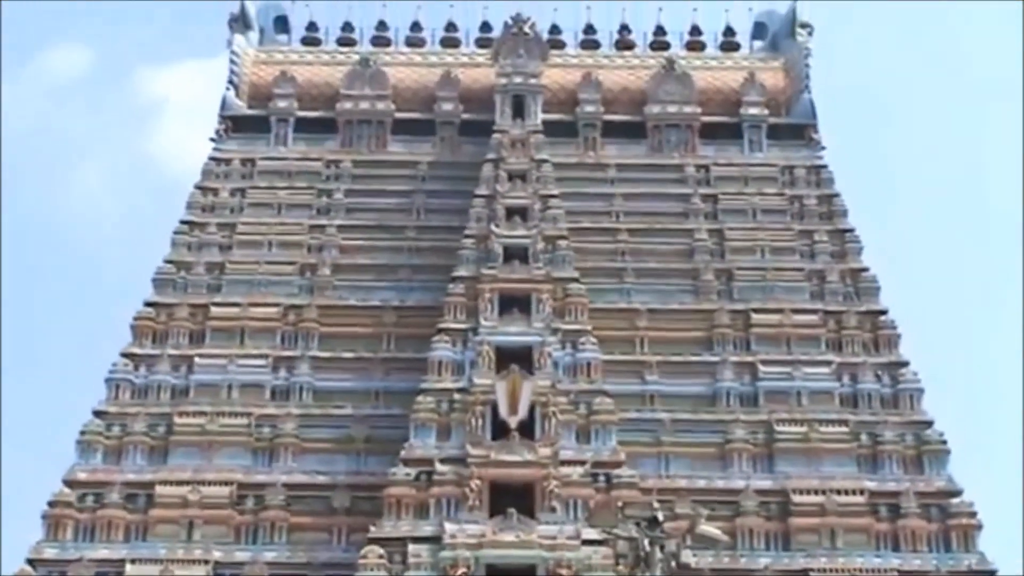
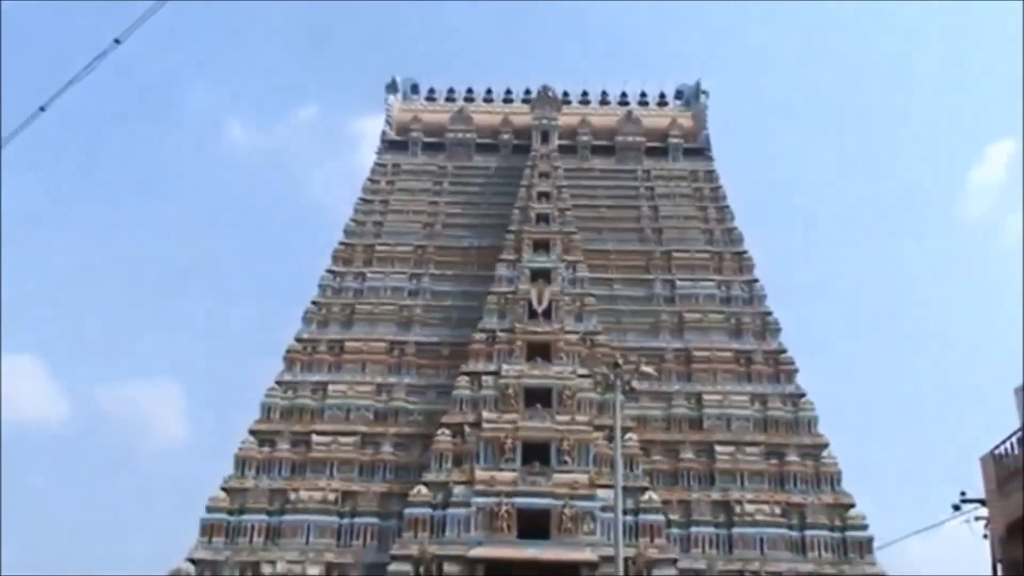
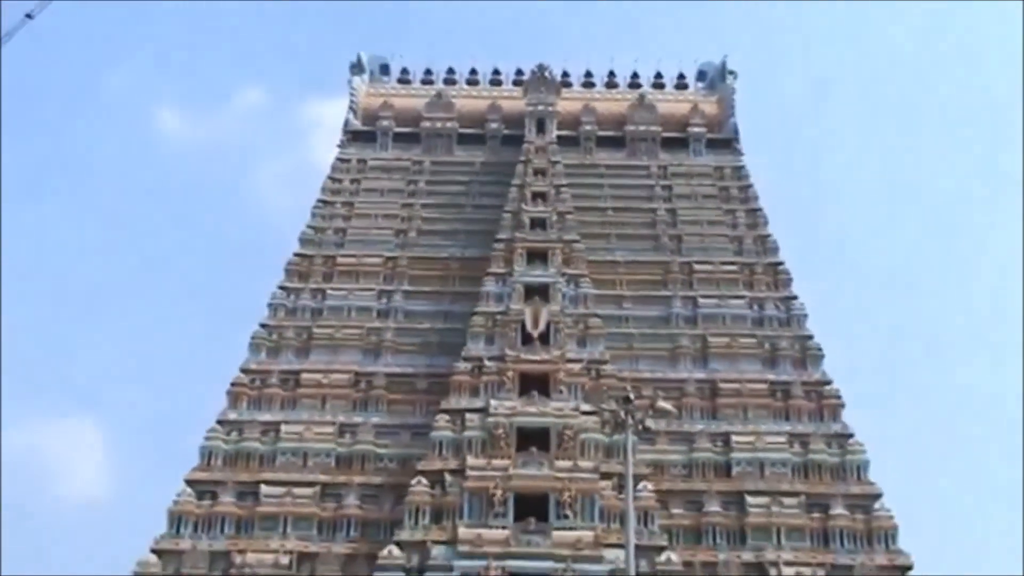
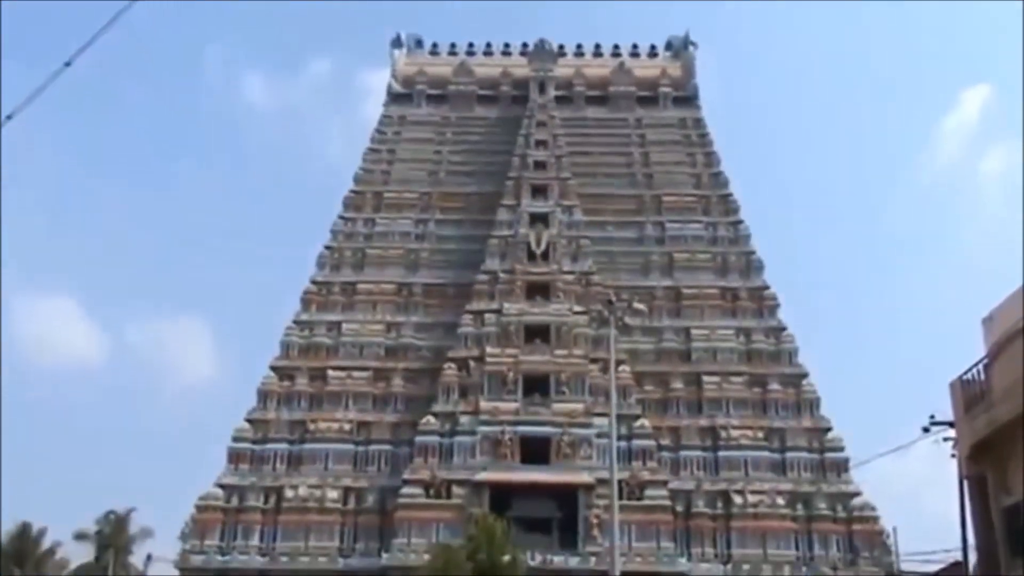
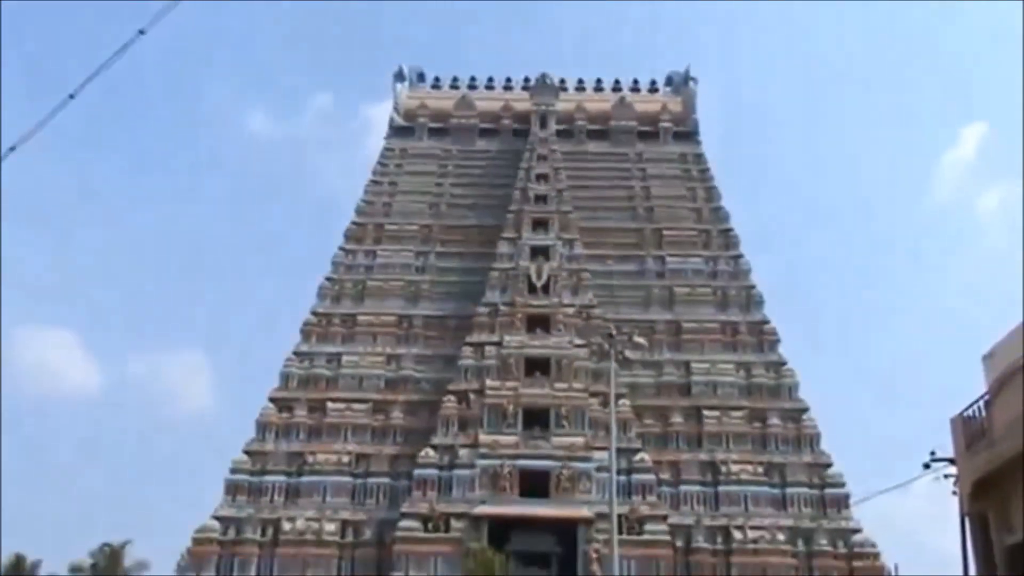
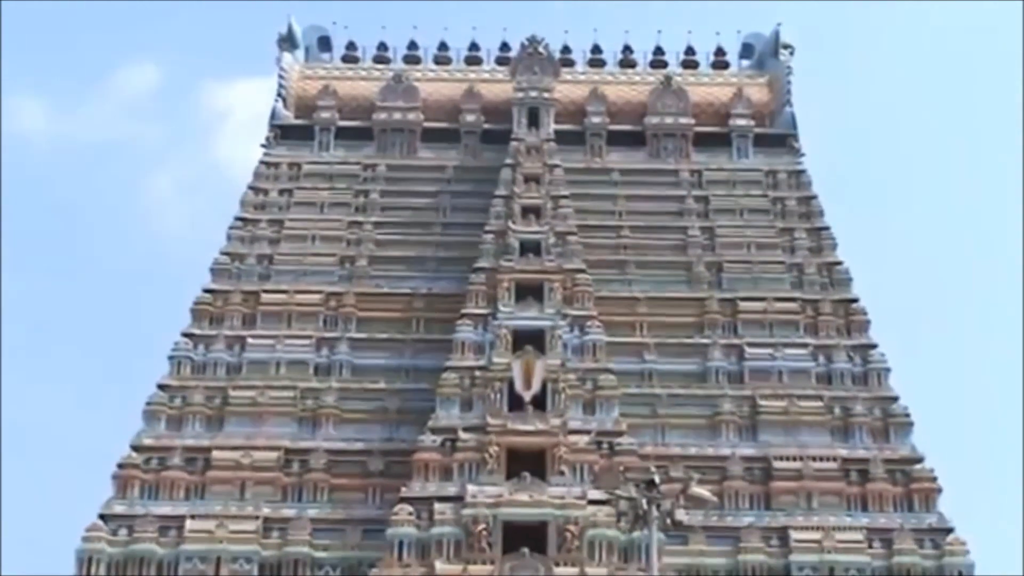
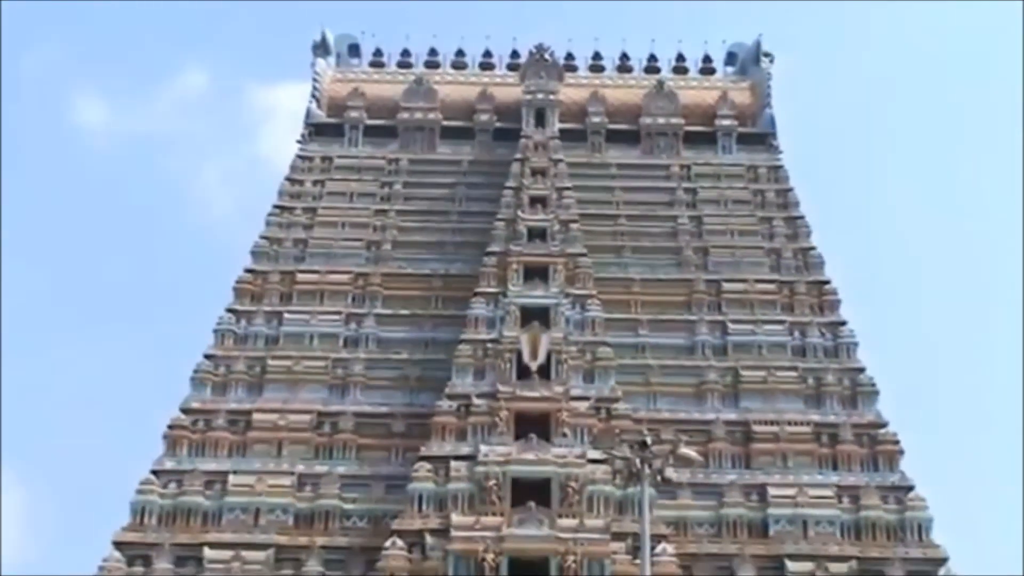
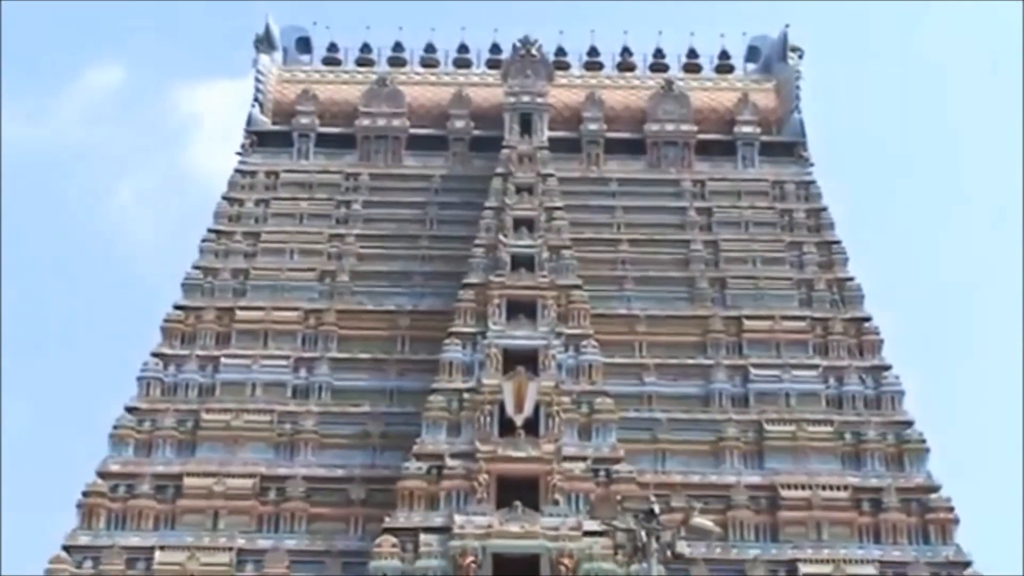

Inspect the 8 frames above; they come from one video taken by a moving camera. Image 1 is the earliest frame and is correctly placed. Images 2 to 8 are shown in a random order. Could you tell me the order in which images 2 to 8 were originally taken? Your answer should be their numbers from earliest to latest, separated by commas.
8, 6, 7, 3, 2, 5, 4
